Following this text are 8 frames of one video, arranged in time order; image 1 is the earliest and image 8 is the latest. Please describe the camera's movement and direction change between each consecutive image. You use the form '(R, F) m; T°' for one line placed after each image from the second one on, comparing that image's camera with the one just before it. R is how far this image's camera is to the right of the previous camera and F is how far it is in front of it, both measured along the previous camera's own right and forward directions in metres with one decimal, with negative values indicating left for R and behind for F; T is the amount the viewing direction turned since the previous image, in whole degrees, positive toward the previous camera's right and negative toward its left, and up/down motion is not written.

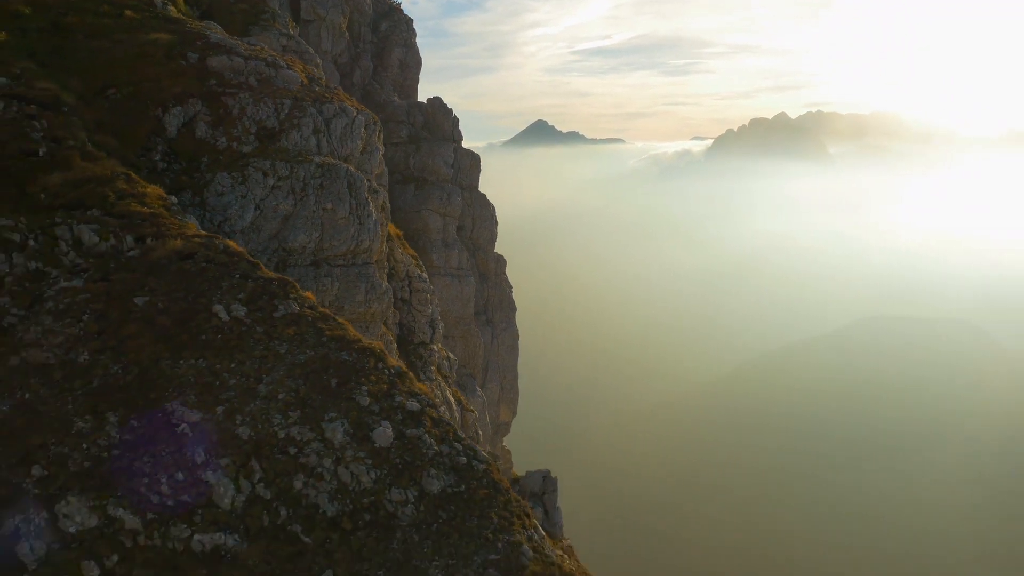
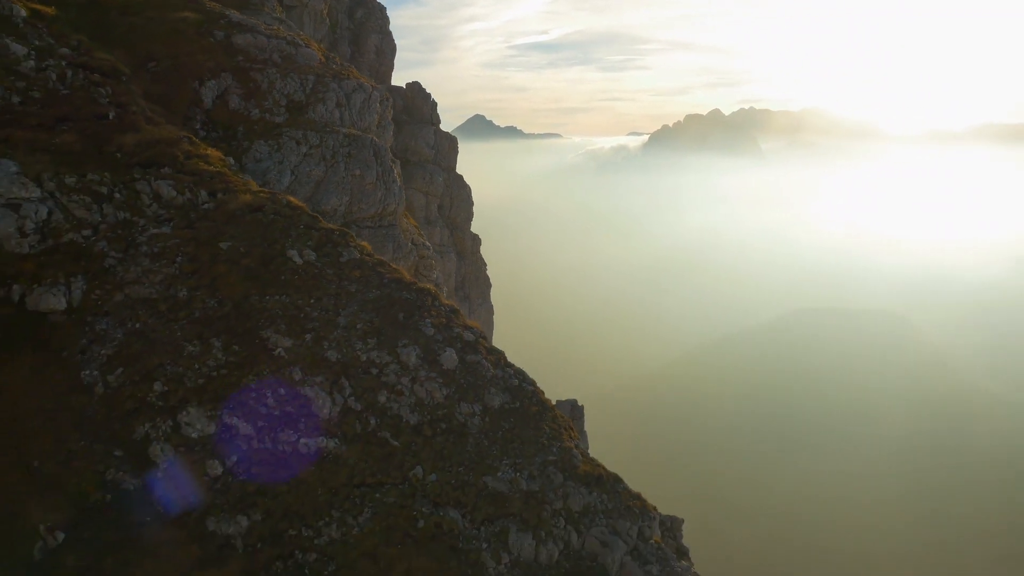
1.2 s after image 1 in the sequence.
(-4.0, -4.4) m; +4°
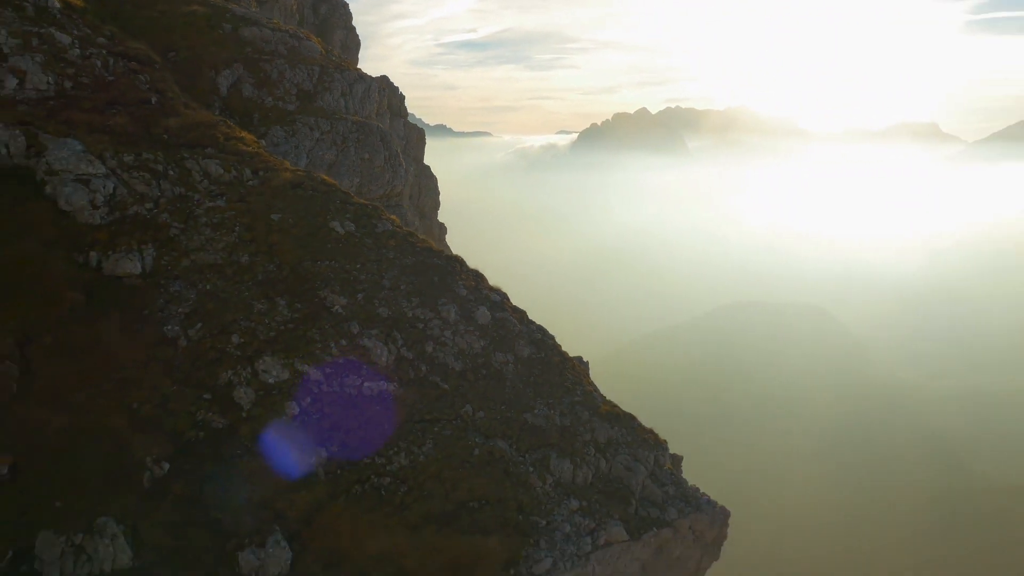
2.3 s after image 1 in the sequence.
(-3.9, -4.3) m; +4°
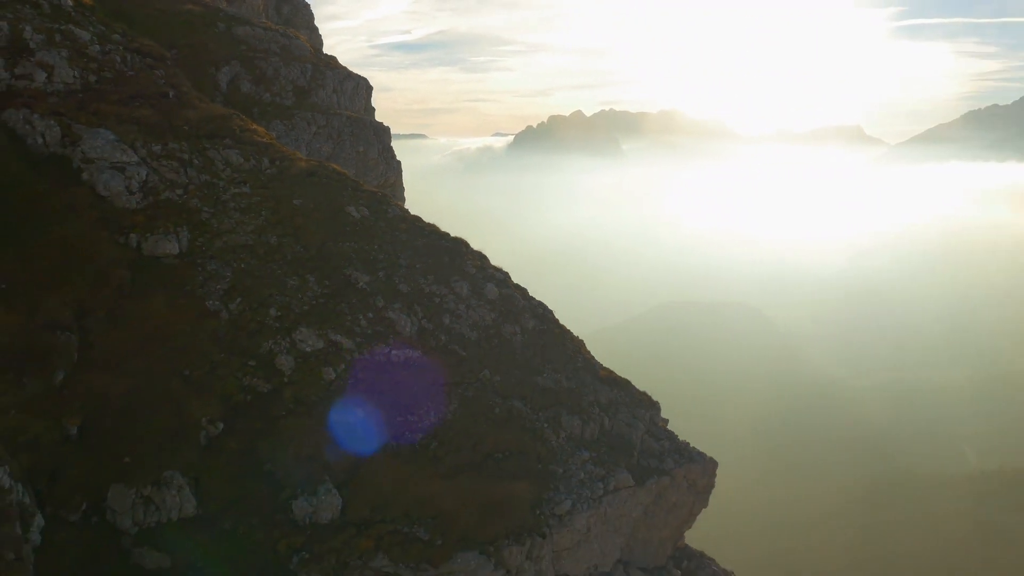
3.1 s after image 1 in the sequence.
(-3.1, -3.5) m; +4°
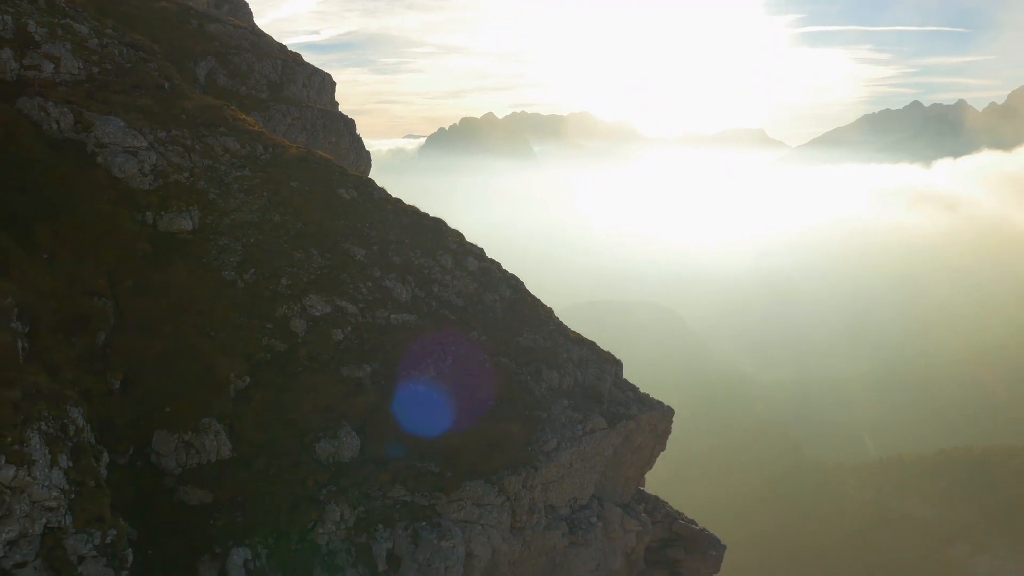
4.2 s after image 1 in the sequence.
(-3.3, -4.7) m; +5°
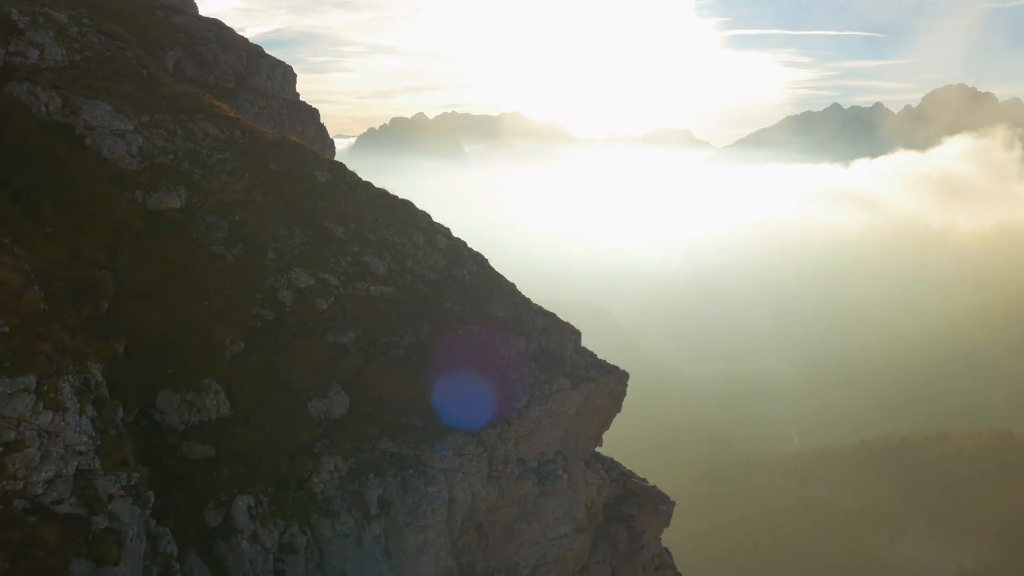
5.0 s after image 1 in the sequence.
(-1.9, -3.5) m; +4°
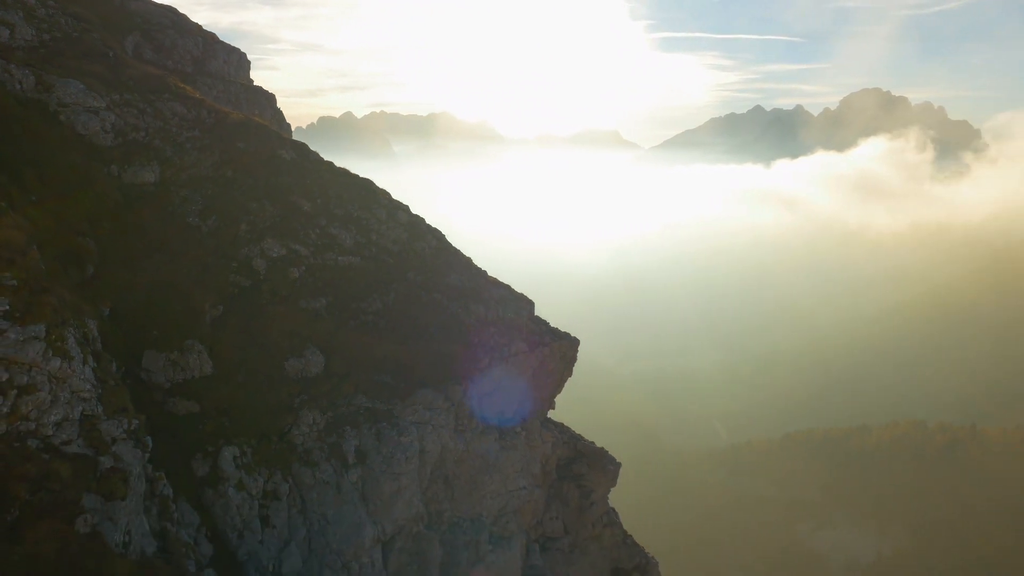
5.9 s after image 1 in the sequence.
(-1.6, -3.1) m; +4°
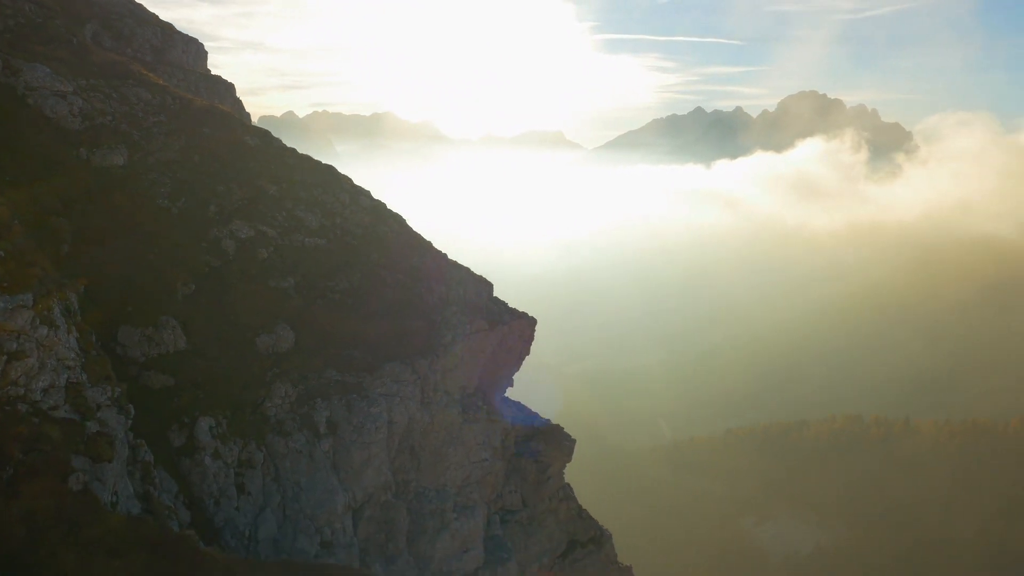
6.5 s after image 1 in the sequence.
(-0.9, -2.1) m; +3°
